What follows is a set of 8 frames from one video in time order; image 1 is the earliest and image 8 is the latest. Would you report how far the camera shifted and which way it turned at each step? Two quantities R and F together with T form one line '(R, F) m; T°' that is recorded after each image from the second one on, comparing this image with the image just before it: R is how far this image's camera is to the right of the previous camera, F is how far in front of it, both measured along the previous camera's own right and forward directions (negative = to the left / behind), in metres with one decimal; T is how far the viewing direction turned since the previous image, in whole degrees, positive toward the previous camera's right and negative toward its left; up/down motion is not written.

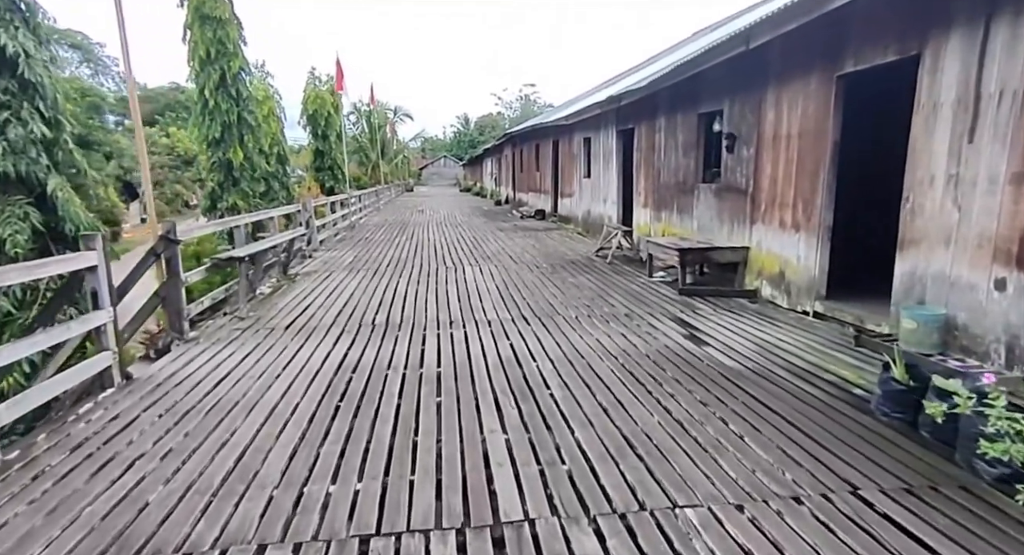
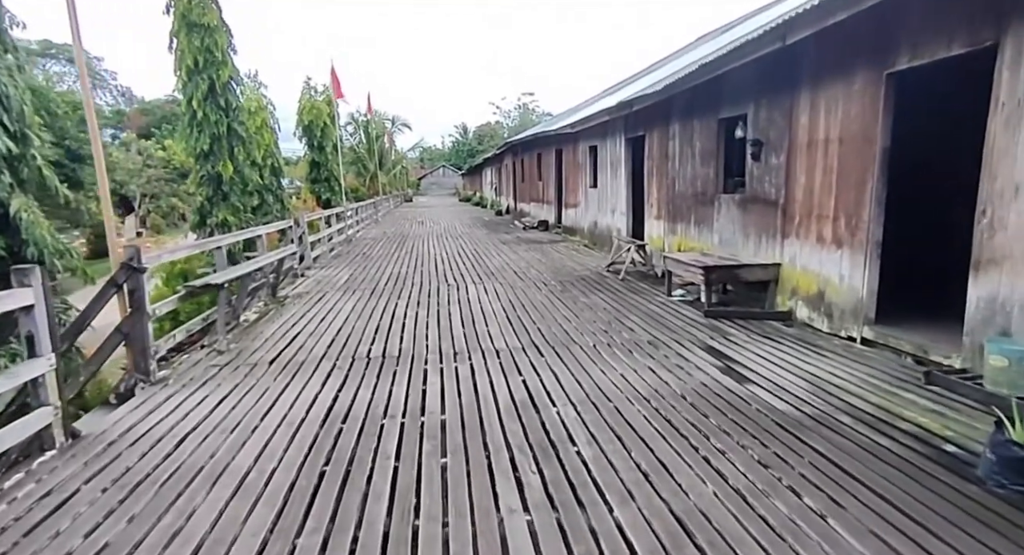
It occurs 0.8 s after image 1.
(-0.1, +0.4) m; 0°
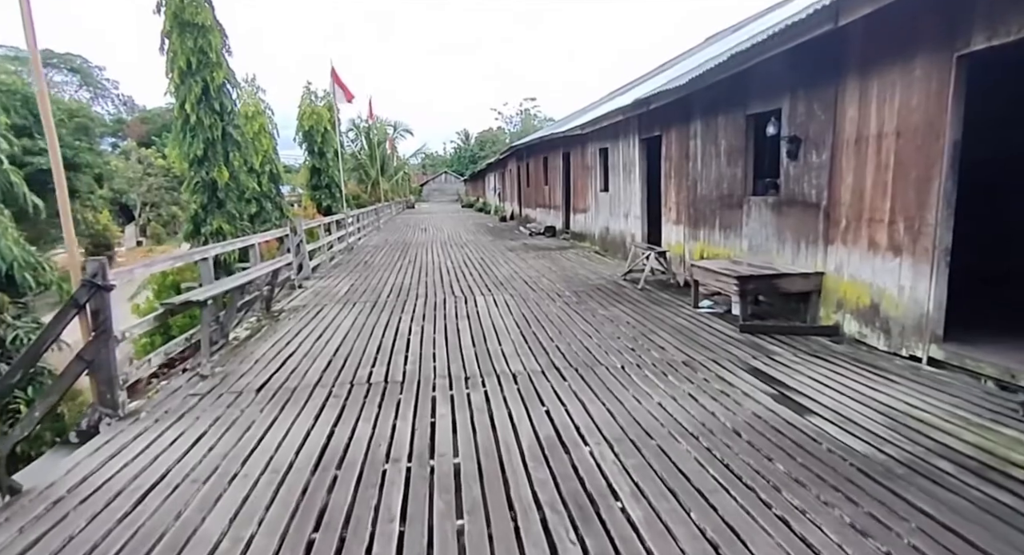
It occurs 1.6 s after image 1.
(-0.1, +0.4) m; 0°
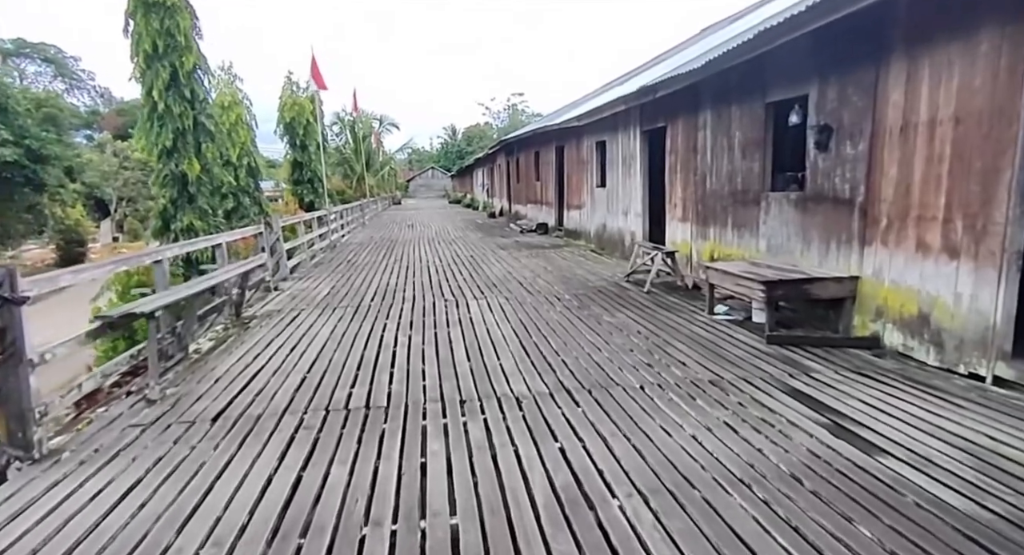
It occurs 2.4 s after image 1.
(-0.1, +0.5) m; +1°
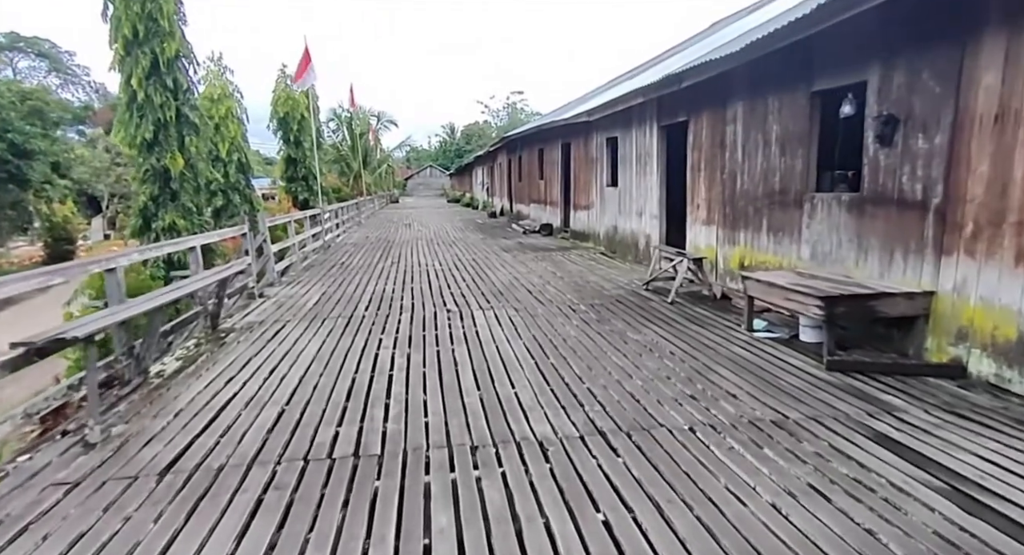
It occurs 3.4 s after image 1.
(-0.1, +0.5) m; 0°
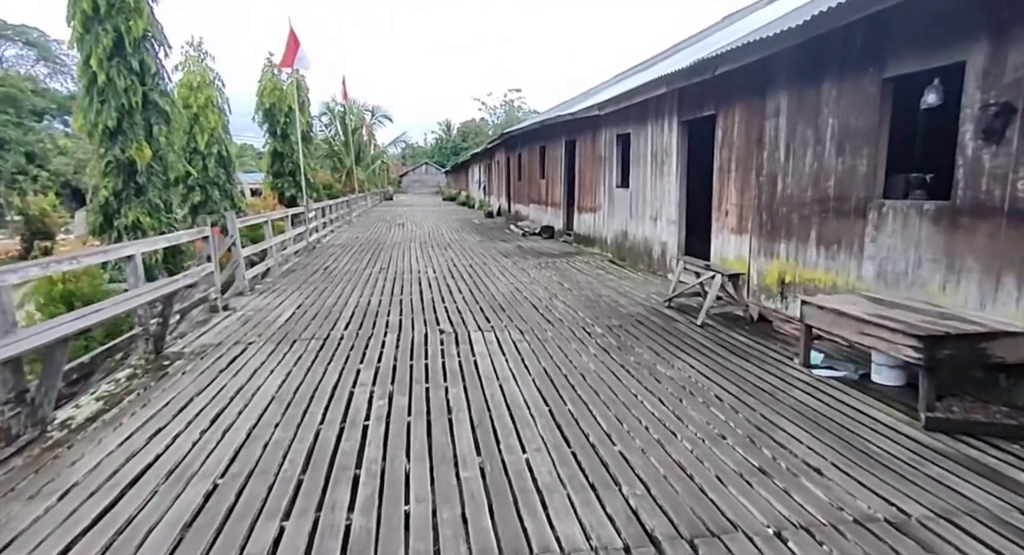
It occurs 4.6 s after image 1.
(-0.1, +0.7) m; +1°
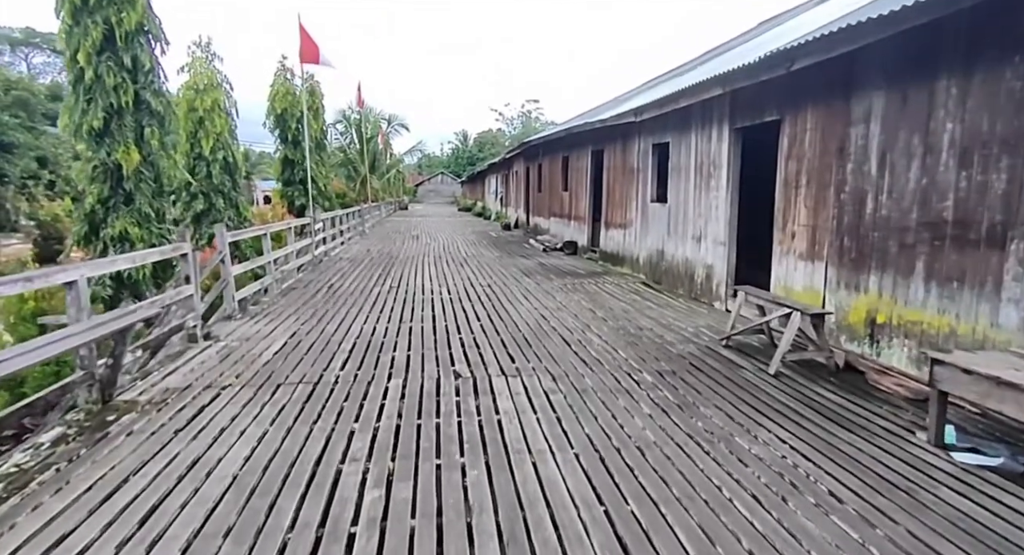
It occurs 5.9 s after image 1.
(-0.1, +0.7) m; -1°
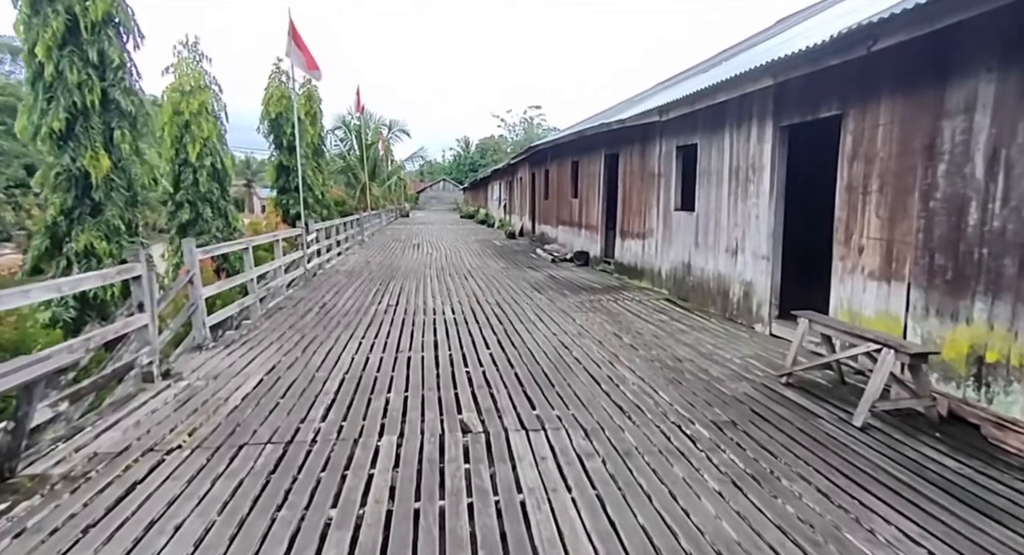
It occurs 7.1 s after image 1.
(-0.1, +0.7) m; 0°
